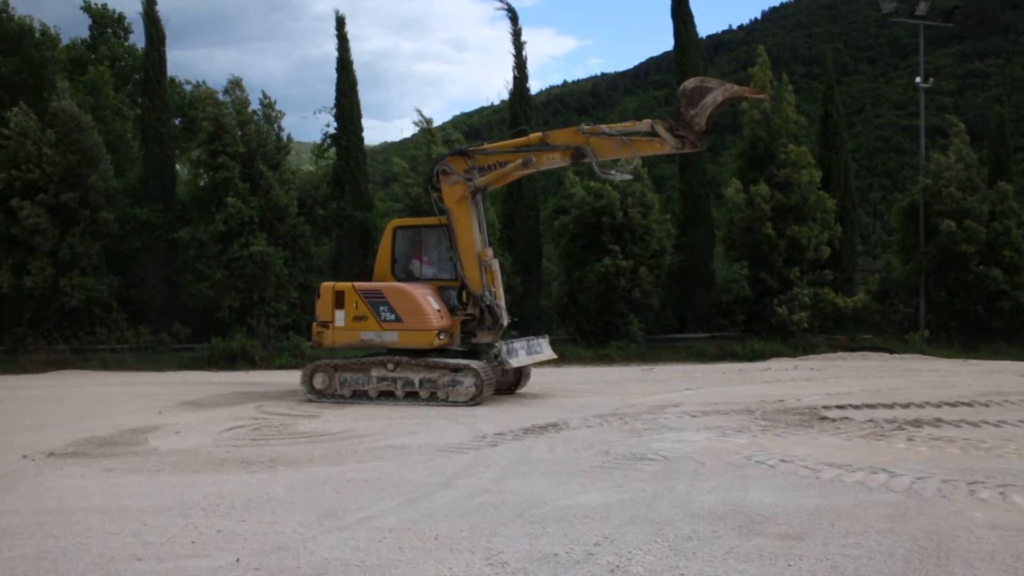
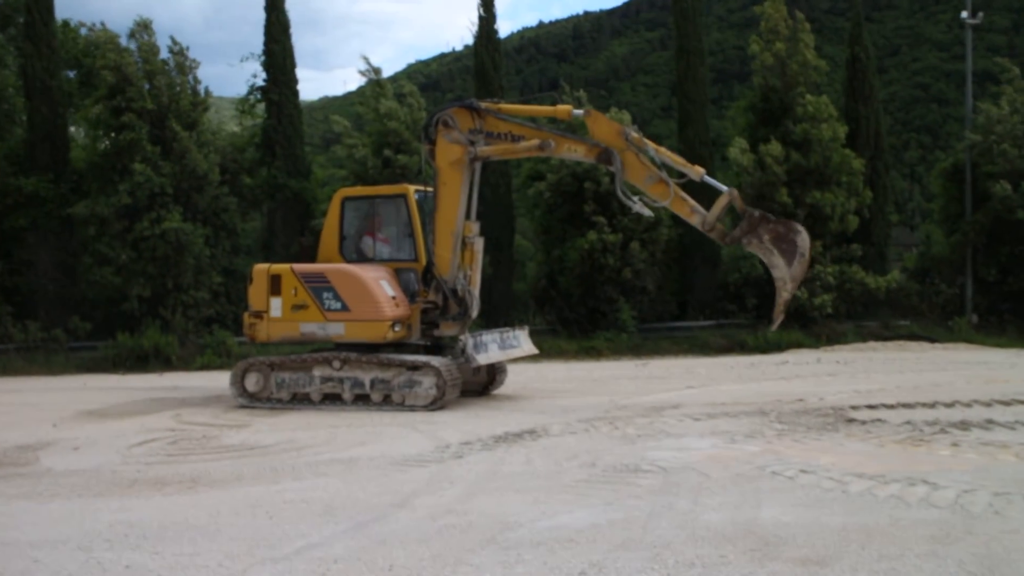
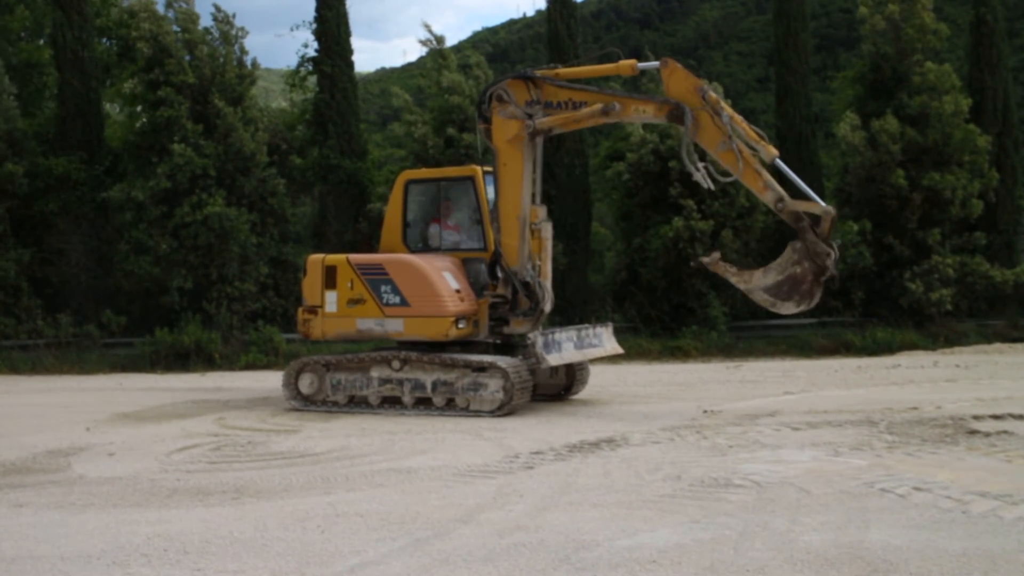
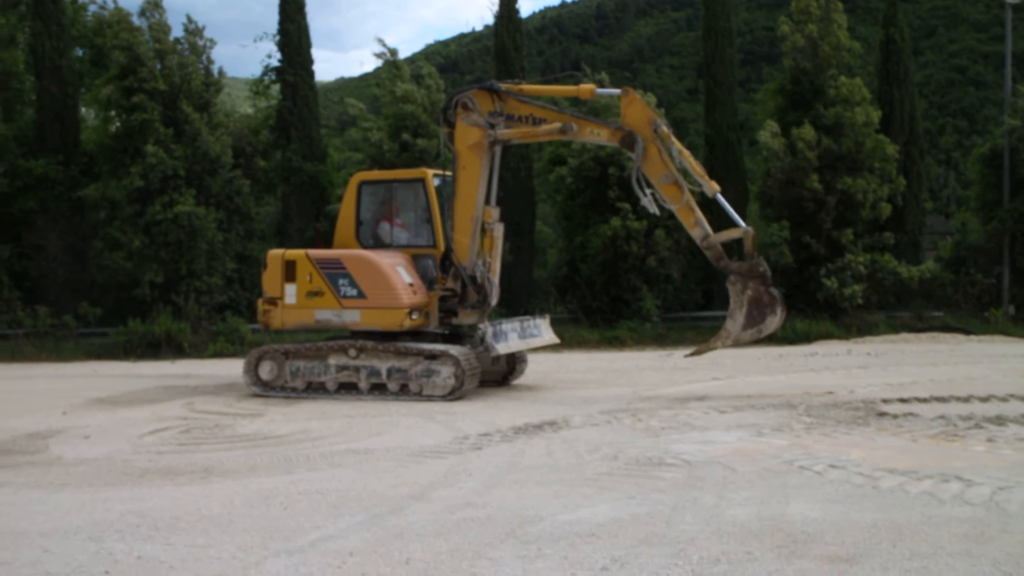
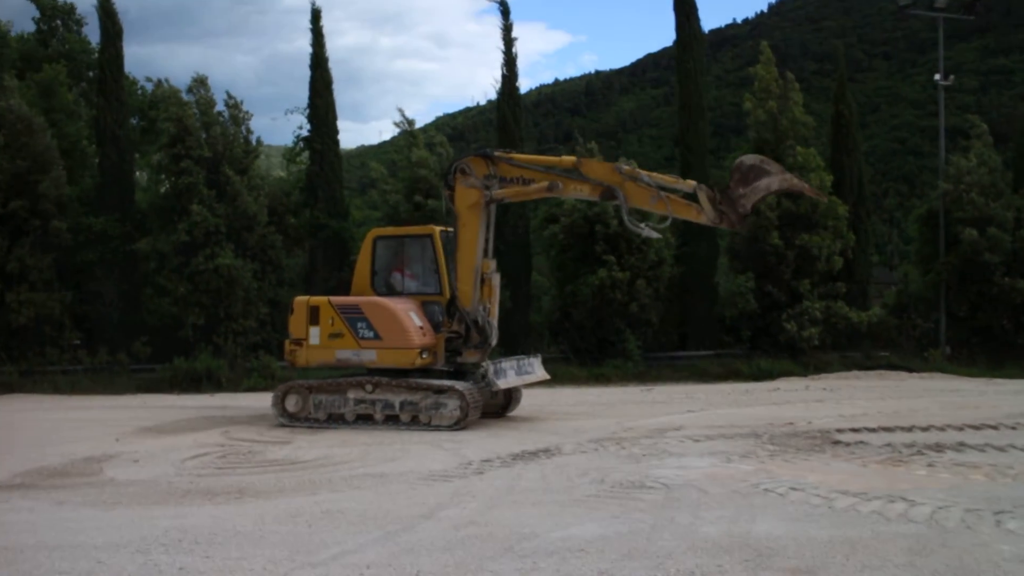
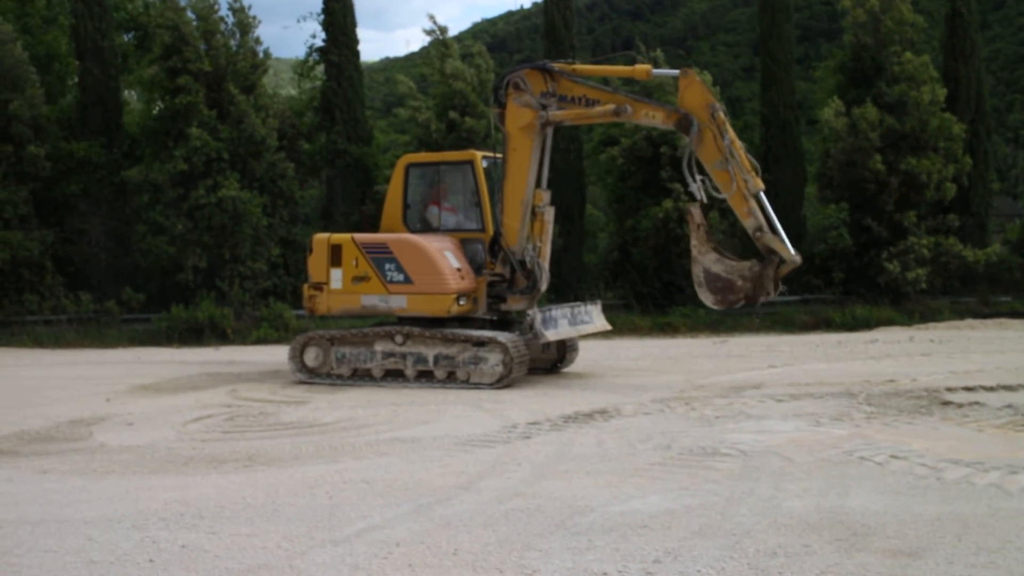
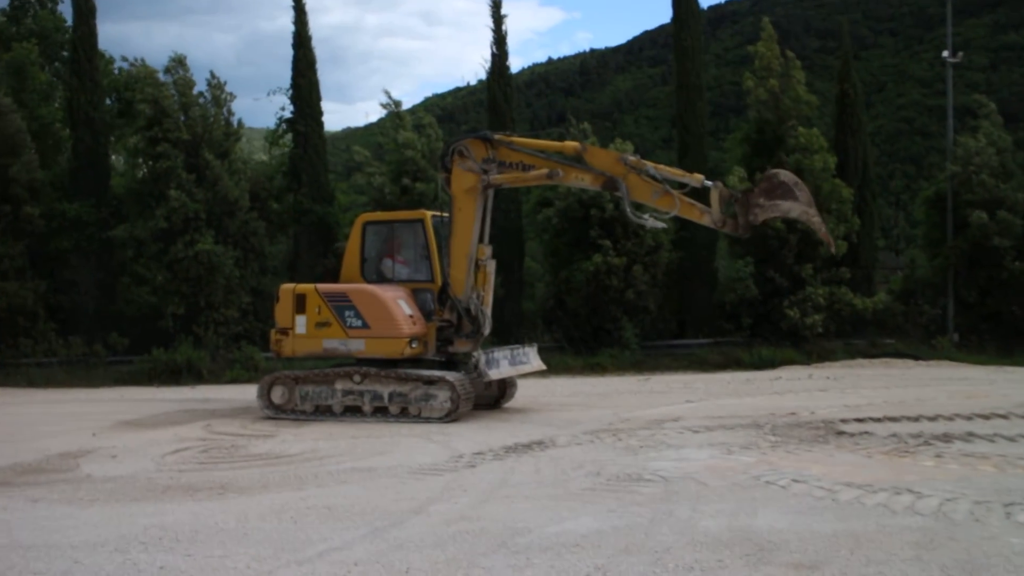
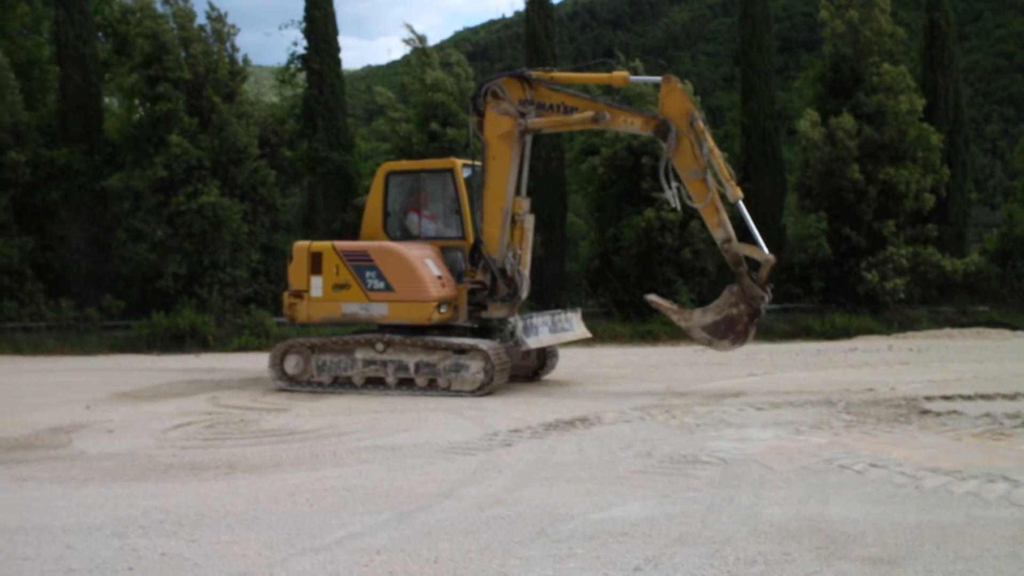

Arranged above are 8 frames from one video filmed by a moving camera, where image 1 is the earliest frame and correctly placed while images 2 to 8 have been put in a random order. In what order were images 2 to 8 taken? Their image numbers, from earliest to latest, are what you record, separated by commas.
5, 7, 2, 4, 8, 6, 3
